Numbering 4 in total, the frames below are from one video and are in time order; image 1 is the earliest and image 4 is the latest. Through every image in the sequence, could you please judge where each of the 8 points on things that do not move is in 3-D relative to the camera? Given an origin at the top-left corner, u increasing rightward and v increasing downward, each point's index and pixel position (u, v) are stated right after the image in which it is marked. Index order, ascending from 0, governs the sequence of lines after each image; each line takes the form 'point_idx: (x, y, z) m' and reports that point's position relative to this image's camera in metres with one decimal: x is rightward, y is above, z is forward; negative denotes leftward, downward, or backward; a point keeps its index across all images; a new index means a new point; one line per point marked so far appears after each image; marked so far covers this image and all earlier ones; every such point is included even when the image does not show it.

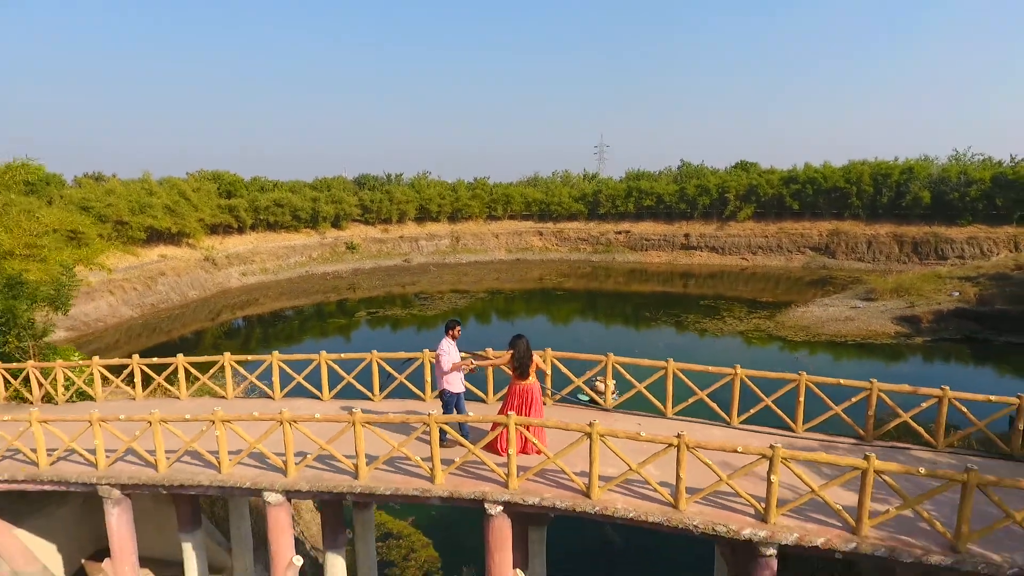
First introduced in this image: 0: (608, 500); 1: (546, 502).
0: (+0.7, -1.6, +4.7) m
1: (+0.3, -1.6, +4.8) m
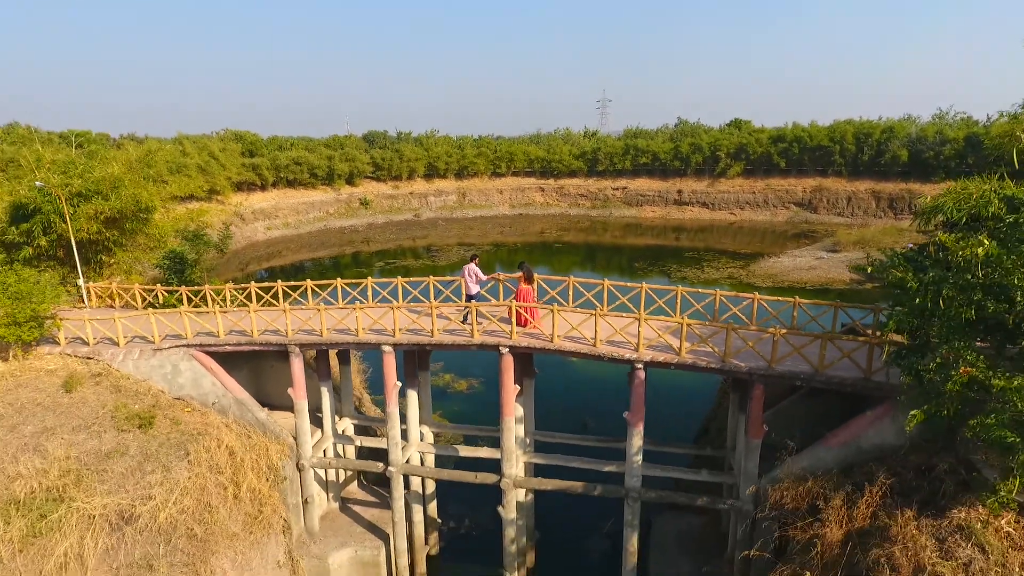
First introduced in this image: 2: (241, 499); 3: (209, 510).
0: (+0.7, -0.8, +9.3) m
1: (+0.3, -0.8, +9.4) m
2: (-4.3, -3.3, +9.8) m
3: (-4.5, -3.3, +9.4) m
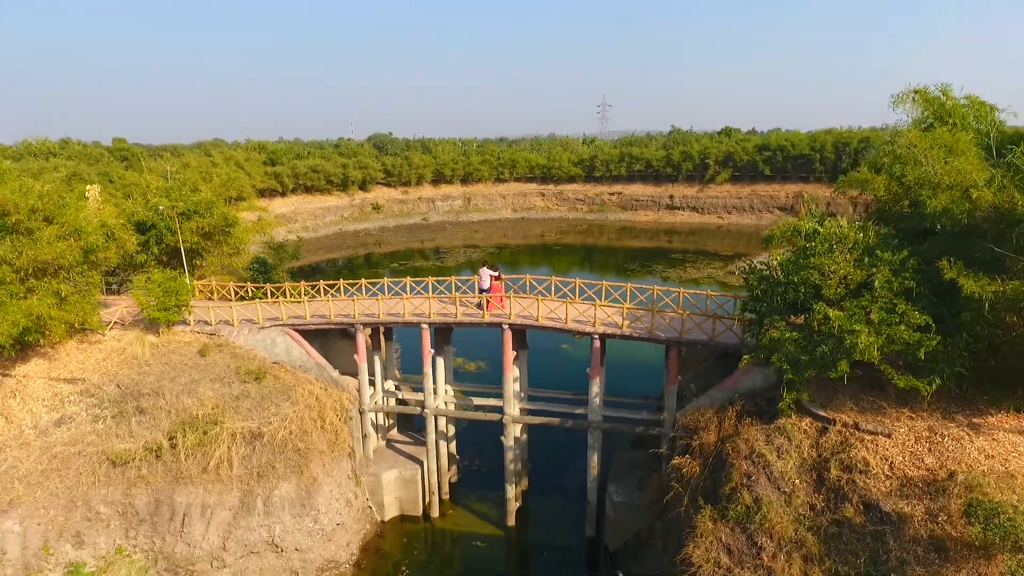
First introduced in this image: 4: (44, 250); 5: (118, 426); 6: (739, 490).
0: (+0.7, -0.7, +13.8) m
1: (+0.3, -0.8, +13.9) m
2: (-4.3, -3.2, +14.3) m
3: (-4.6, -3.2, +13.9) m
4: (-10.4, +0.9, +13.9) m
5: (-8.5, -3.0, +13.4) m
6: (+3.9, -3.5, +10.7) m
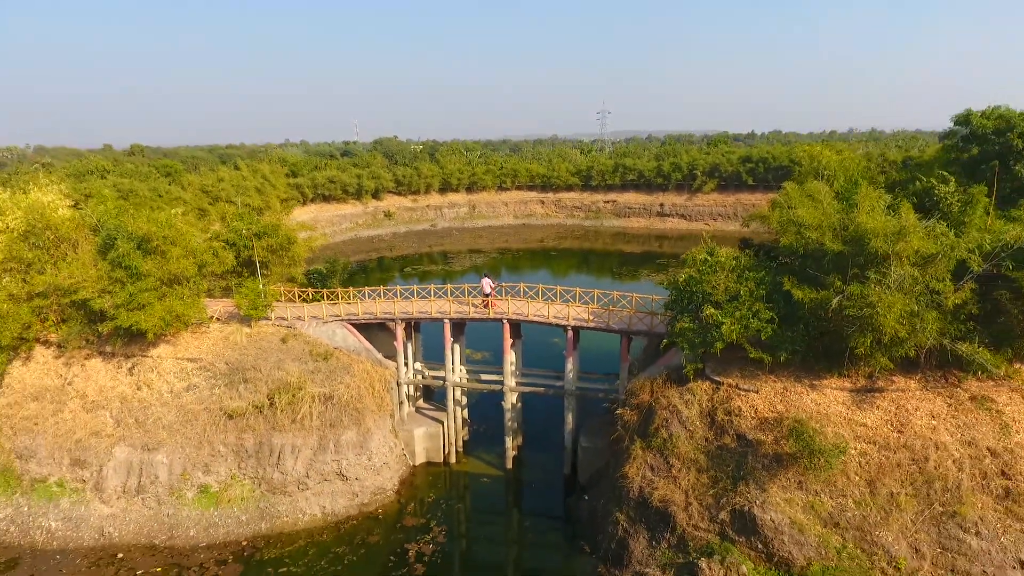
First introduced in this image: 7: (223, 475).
0: (+0.6, -0.9, +19.2) m
1: (+0.2, -0.9, +19.4) m
2: (-4.4, -3.4, +19.8) m
3: (-4.6, -3.4, +19.3) m
4: (-10.5, +0.7, +19.4) m
5: (-8.5, -3.1, +18.9) m
6: (+3.8, -3.6, +16.1) m
7: (-8.4, -5.4, +18.1) m
